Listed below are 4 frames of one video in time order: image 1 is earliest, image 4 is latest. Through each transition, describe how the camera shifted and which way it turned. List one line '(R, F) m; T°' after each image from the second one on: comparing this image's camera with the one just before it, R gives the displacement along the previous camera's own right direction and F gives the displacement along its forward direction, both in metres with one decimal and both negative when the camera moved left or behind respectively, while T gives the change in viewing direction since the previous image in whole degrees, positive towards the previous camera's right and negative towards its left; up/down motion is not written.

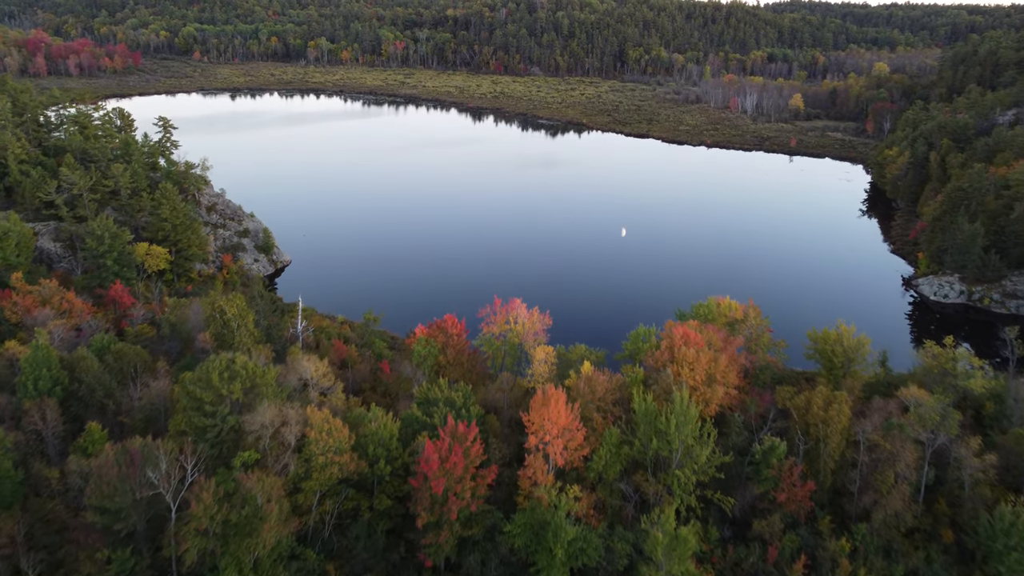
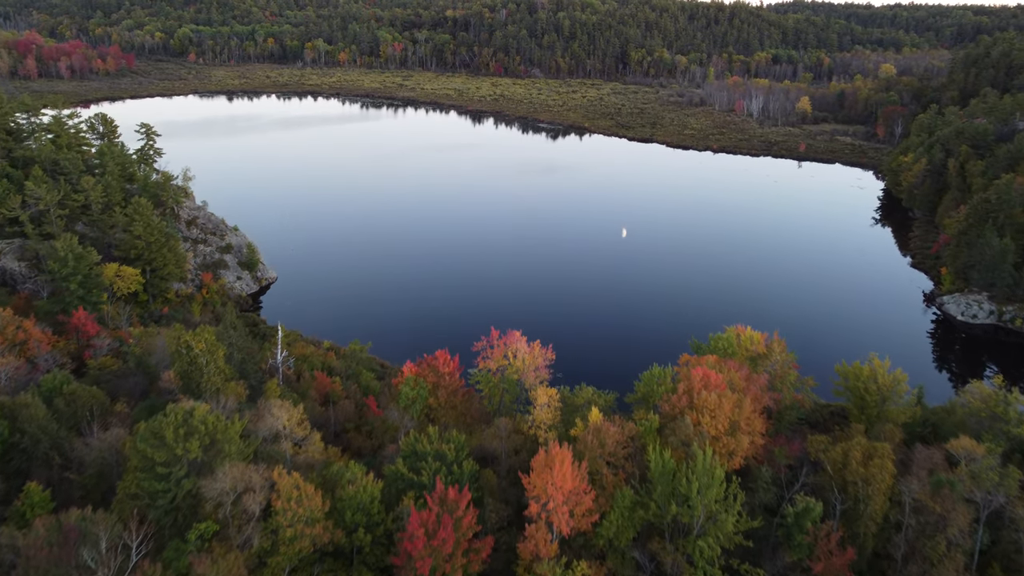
(+0.1, +4.2) m; 0°
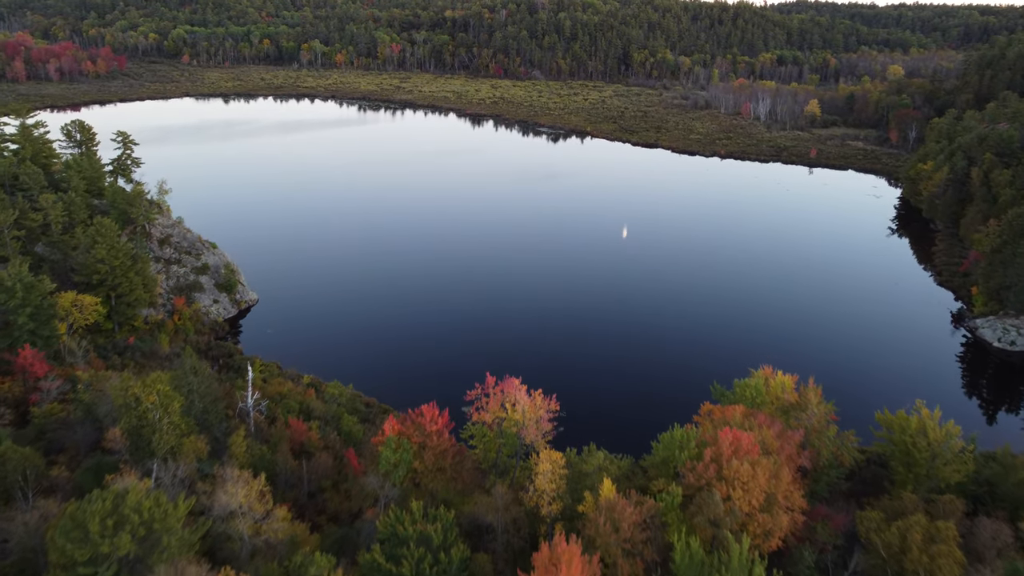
(+0.1, +4.9) m; 0°
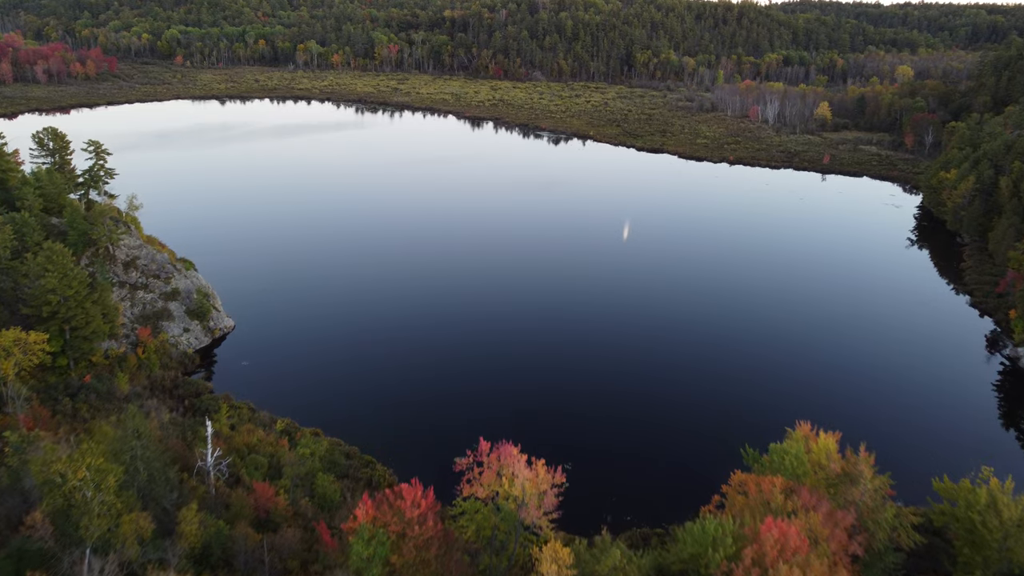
(+0.2, +5.2) m; 0°
